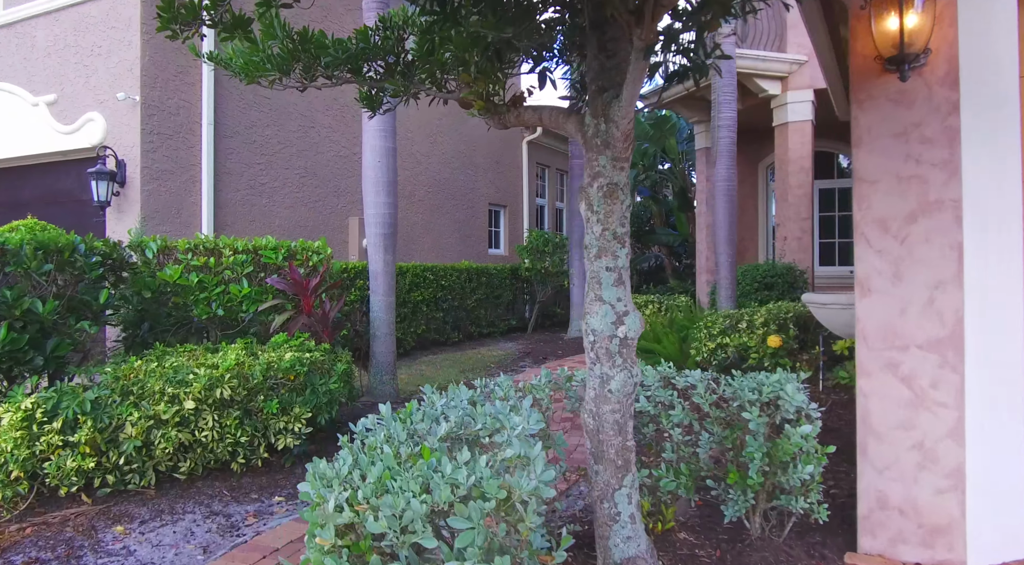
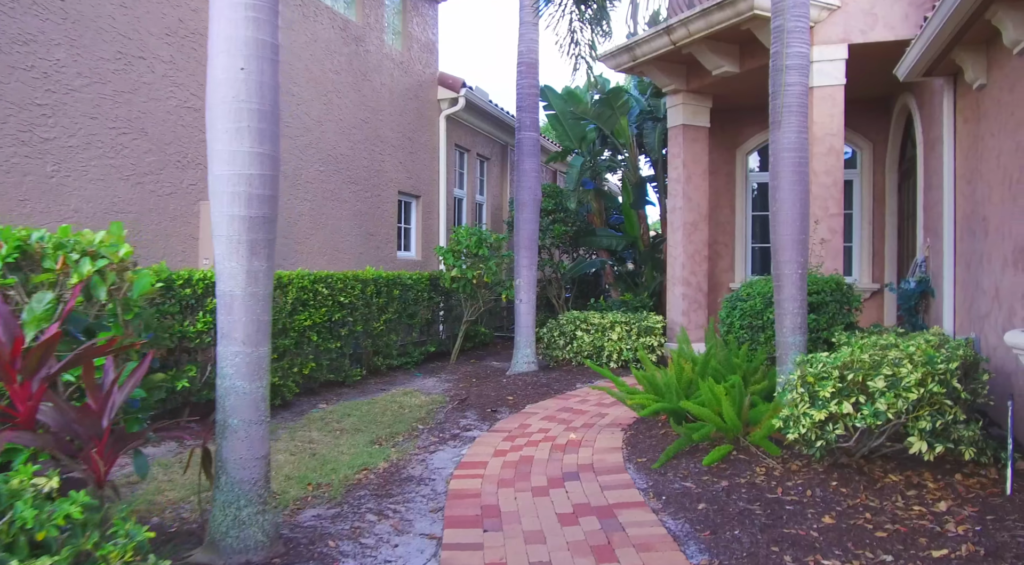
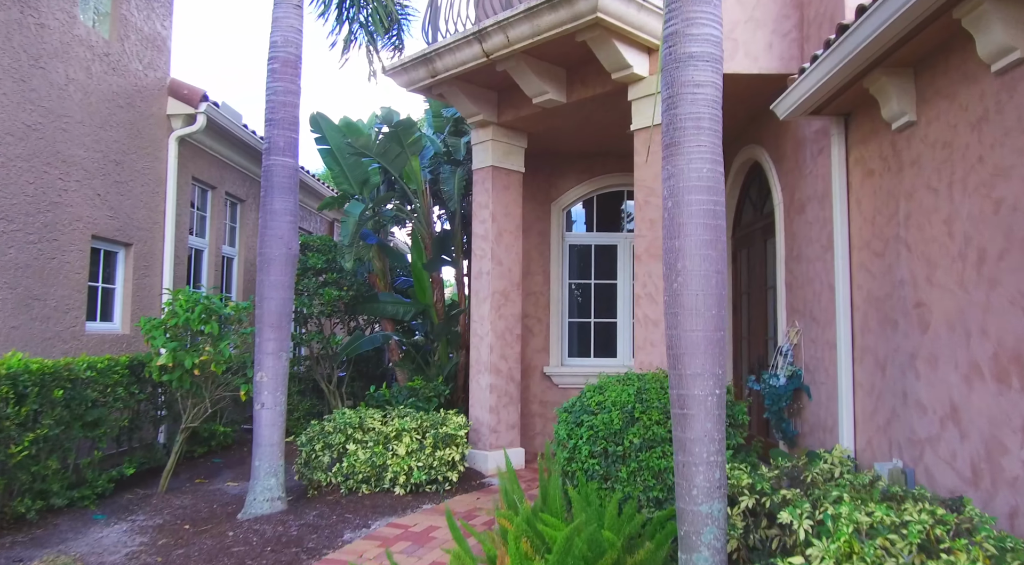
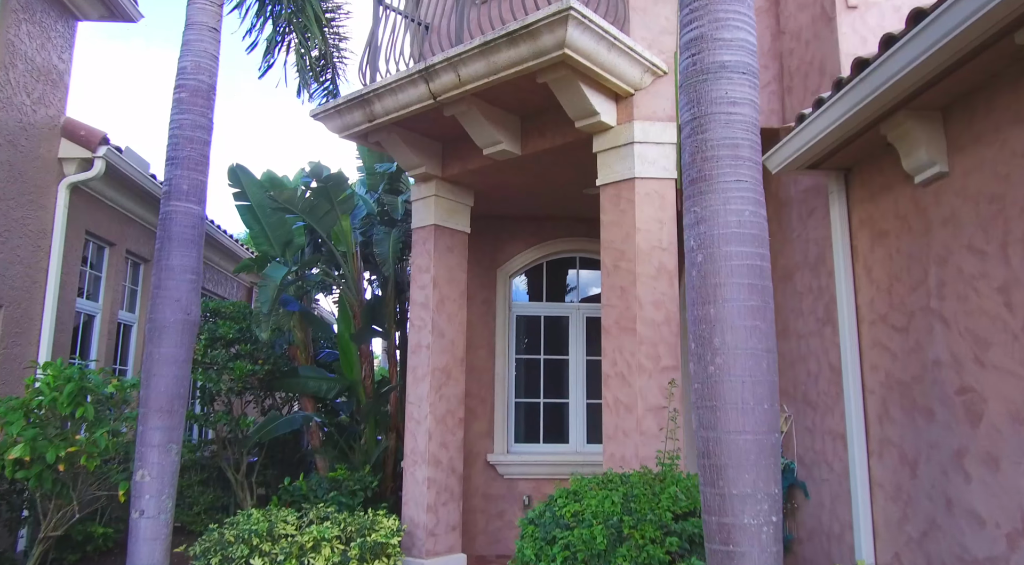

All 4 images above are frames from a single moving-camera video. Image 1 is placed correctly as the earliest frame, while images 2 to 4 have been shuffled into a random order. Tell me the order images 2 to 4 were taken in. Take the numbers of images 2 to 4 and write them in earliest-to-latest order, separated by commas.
2, 3, 4
